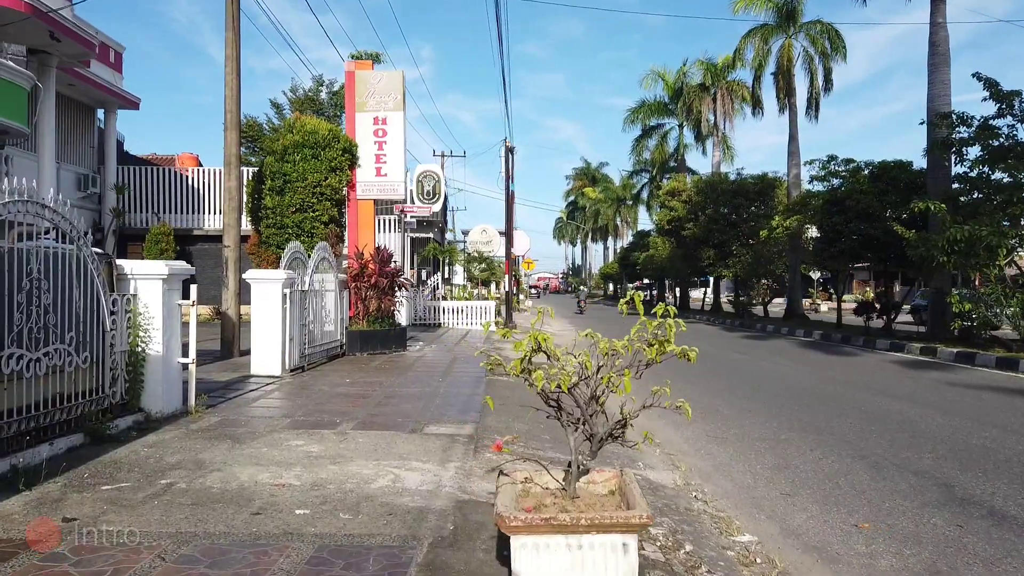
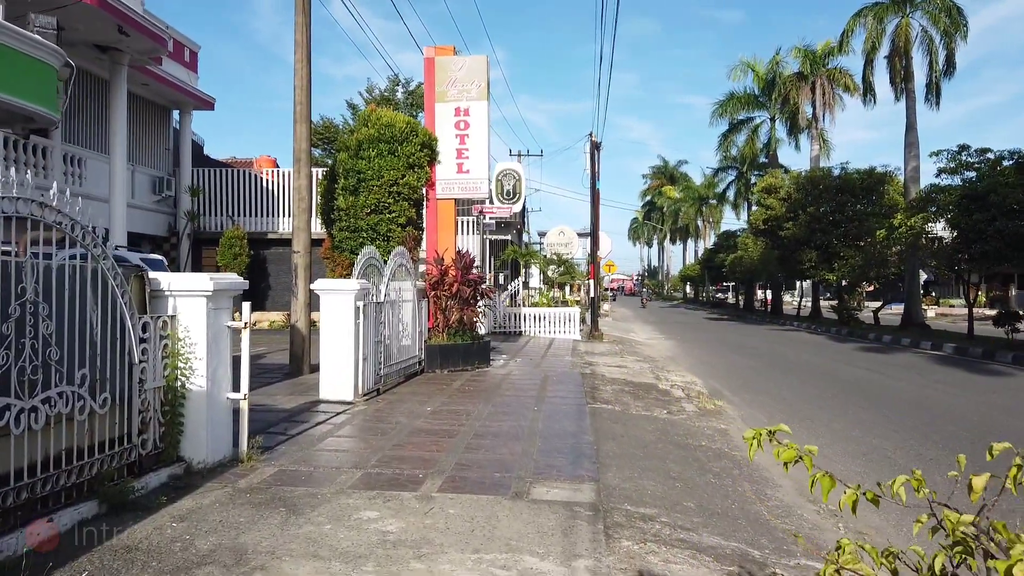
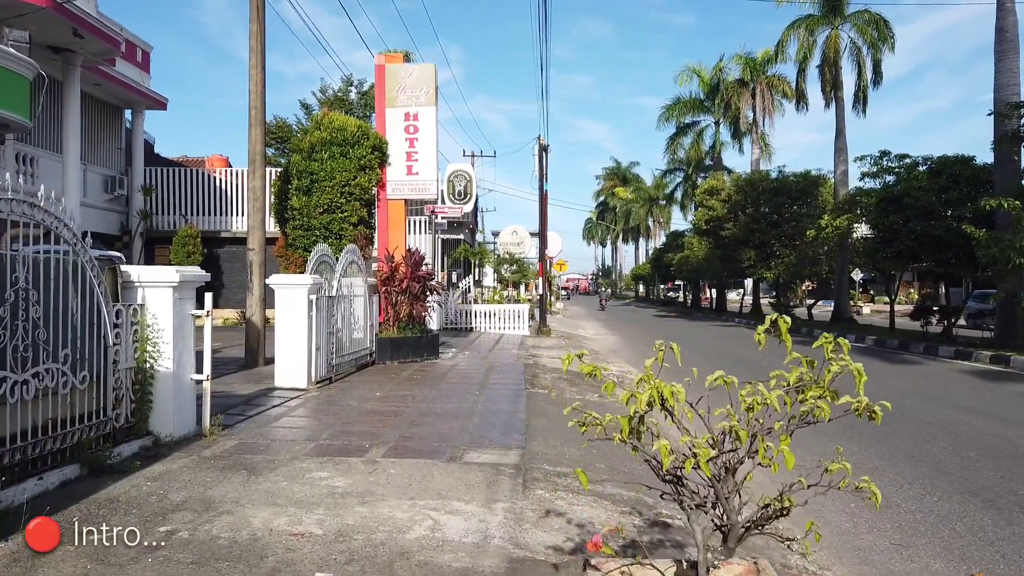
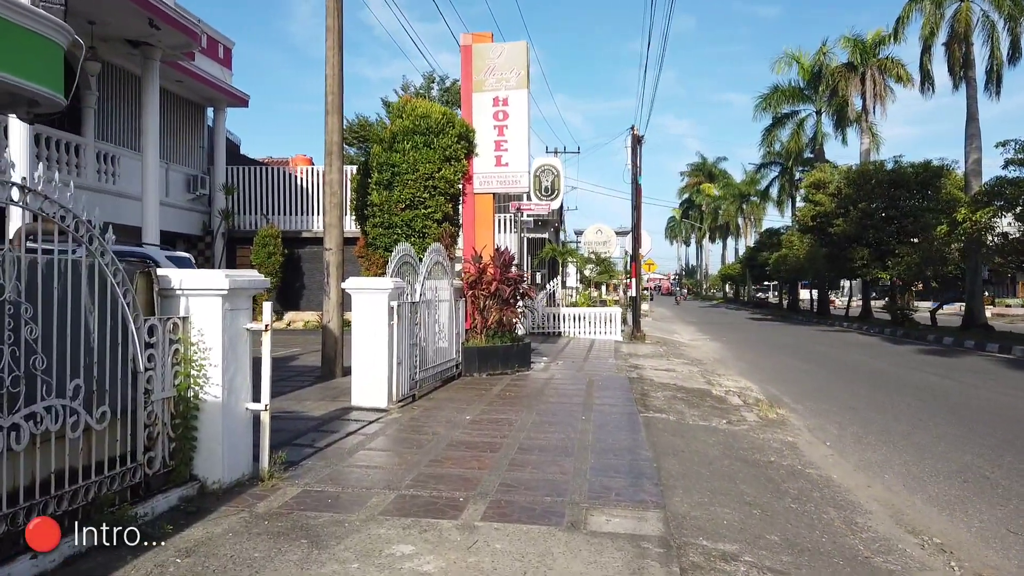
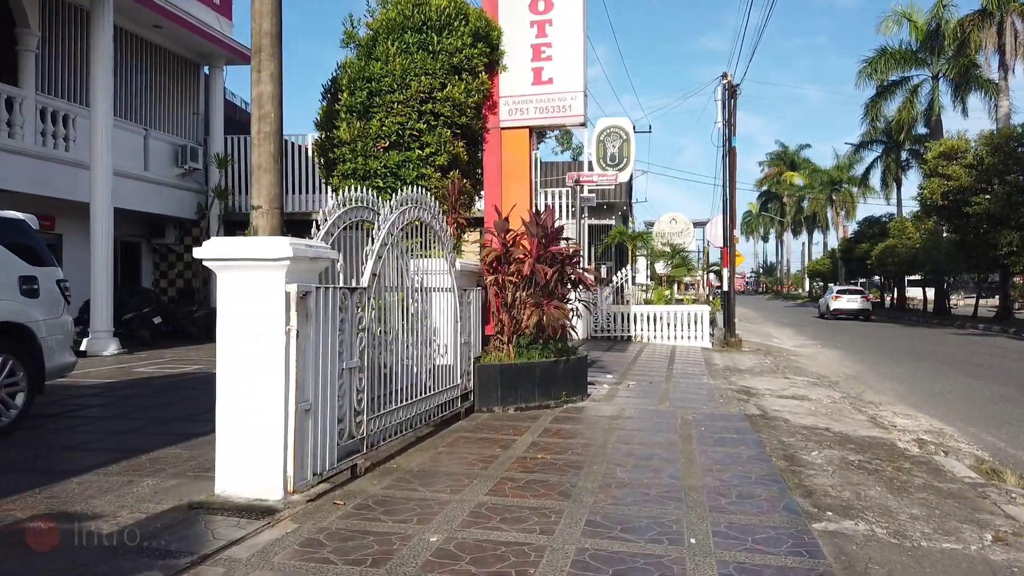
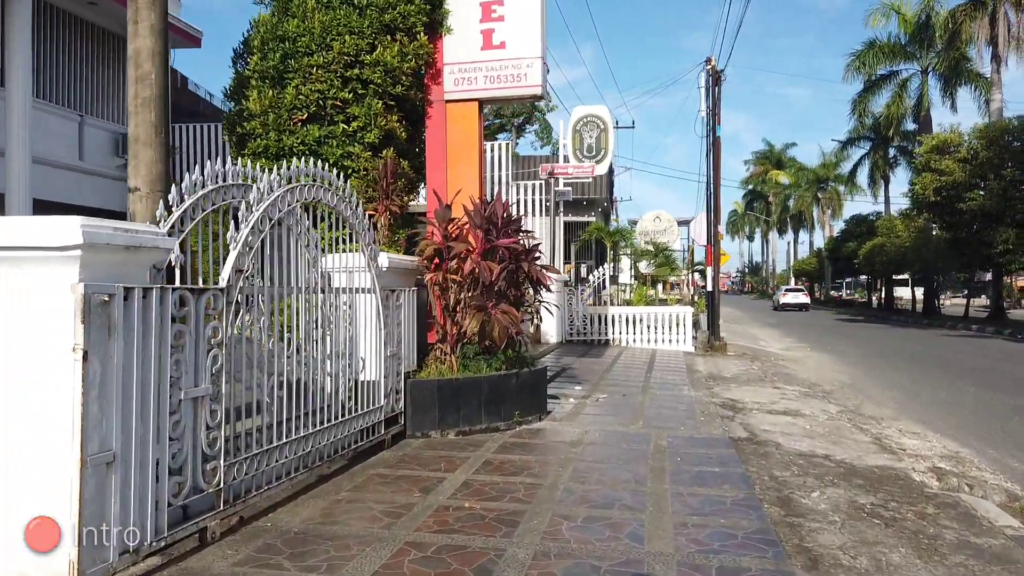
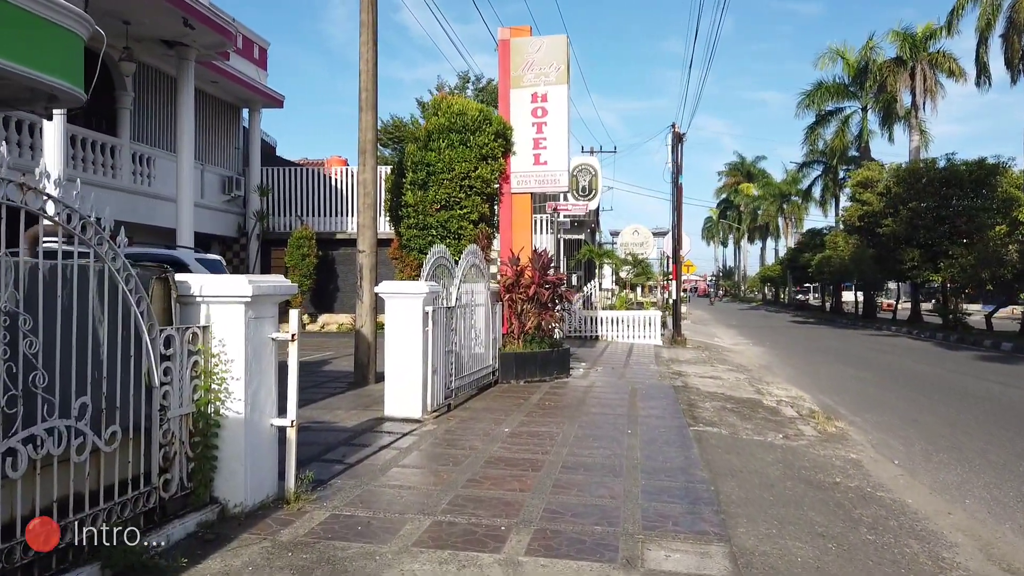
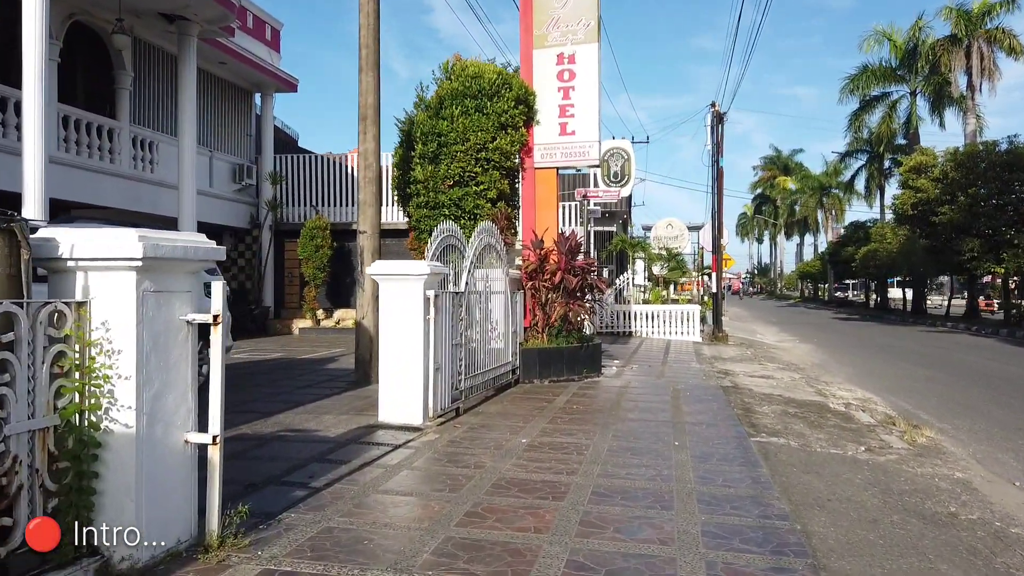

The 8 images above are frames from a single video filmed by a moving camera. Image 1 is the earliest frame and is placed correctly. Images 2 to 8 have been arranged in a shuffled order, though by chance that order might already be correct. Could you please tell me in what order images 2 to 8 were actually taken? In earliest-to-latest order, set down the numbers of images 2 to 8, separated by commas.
3, 2, 4, 7, 8, 5, 6
